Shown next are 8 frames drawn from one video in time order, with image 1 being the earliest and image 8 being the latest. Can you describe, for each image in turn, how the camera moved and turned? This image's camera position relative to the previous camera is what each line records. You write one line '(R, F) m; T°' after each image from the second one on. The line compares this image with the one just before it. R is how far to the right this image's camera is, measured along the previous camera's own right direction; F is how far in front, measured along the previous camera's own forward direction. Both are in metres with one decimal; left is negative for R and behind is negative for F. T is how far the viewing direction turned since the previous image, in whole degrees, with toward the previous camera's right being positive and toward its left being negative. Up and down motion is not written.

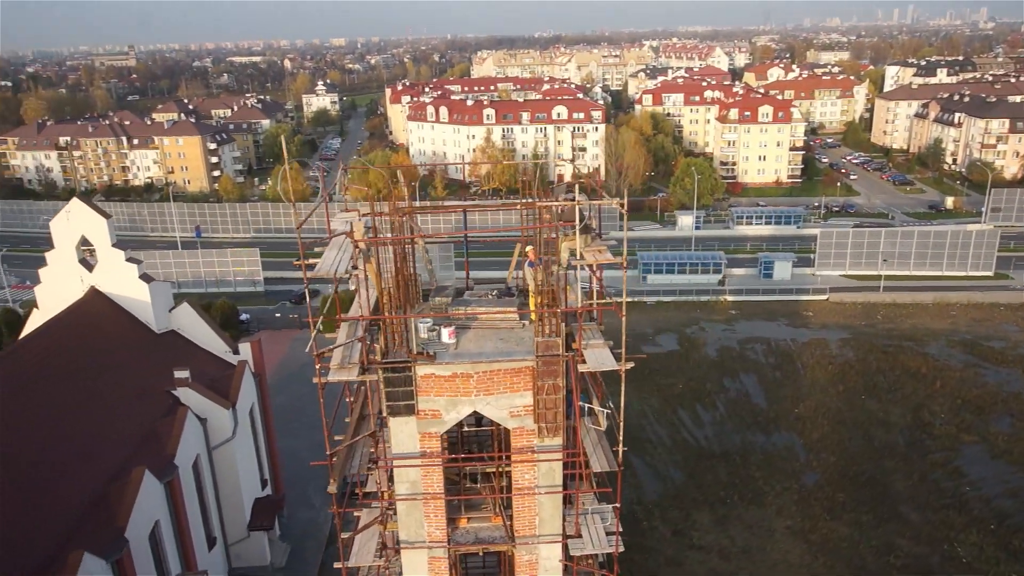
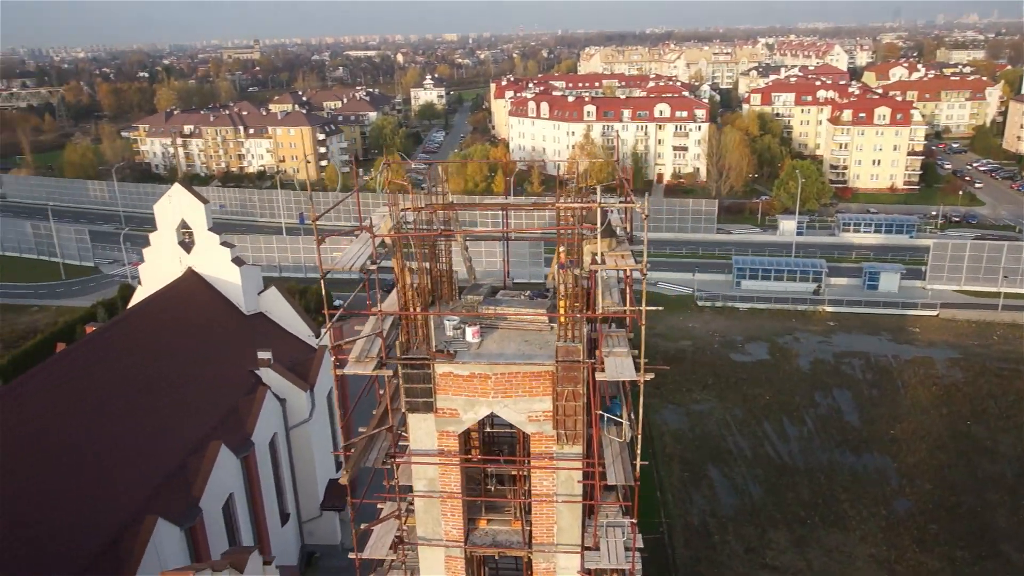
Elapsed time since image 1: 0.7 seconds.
(+0.4, +0.1) m; -7°
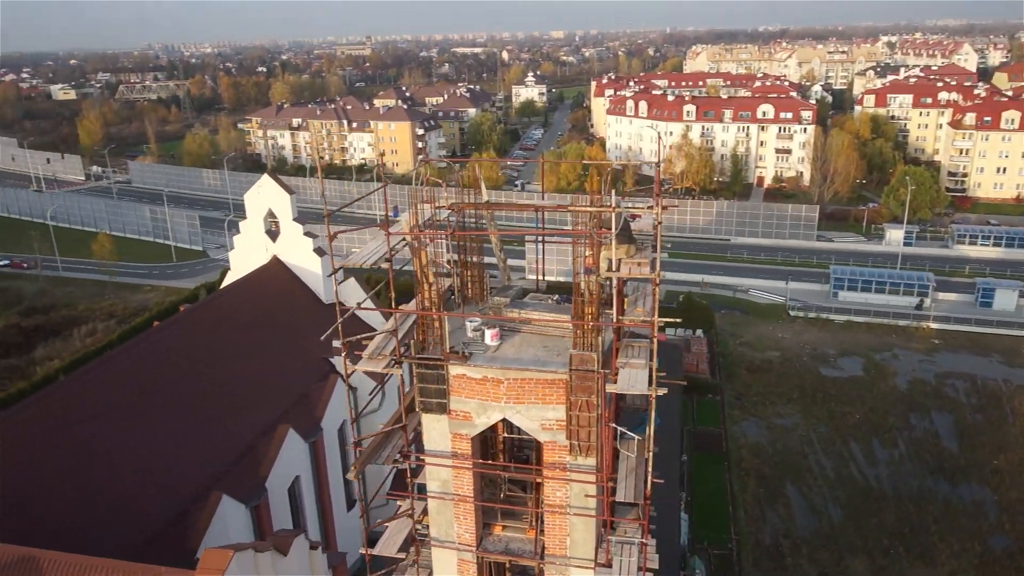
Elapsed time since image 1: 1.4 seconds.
(+0.4, +0.1) m; -7°
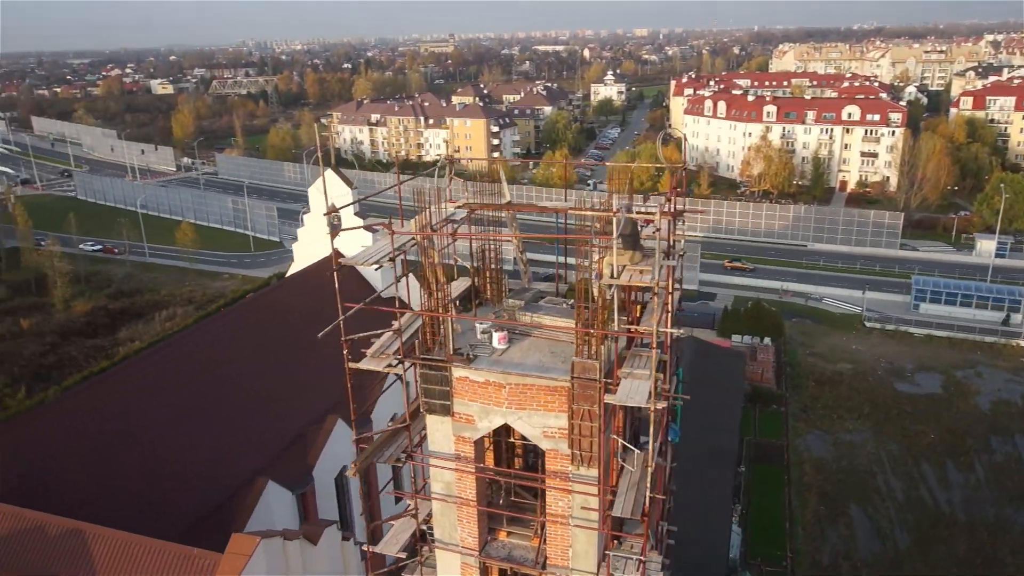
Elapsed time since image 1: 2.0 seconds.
(+0.4, +0.1) m; -6°
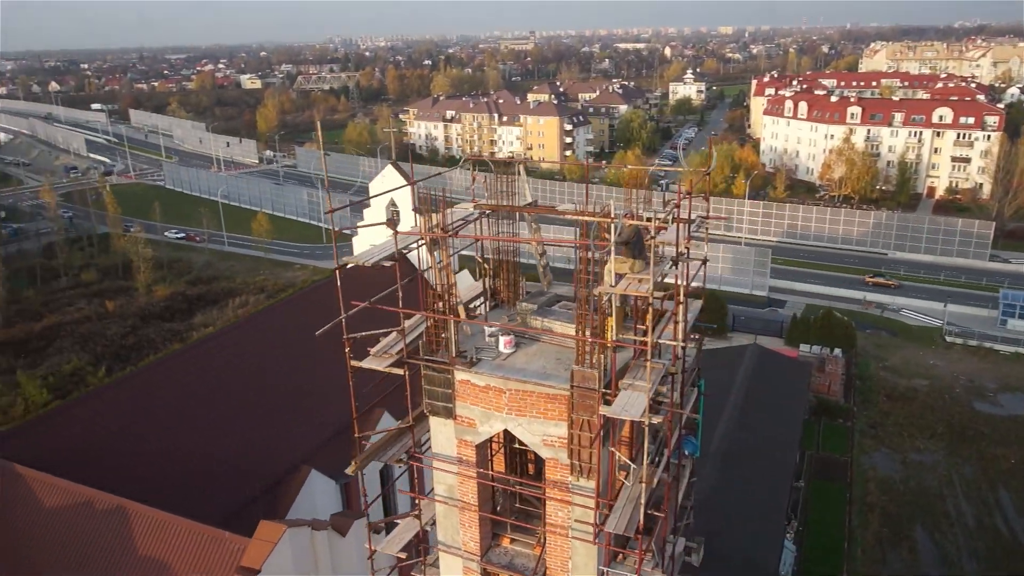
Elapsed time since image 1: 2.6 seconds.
(+0.3, +0.1) m; -5°
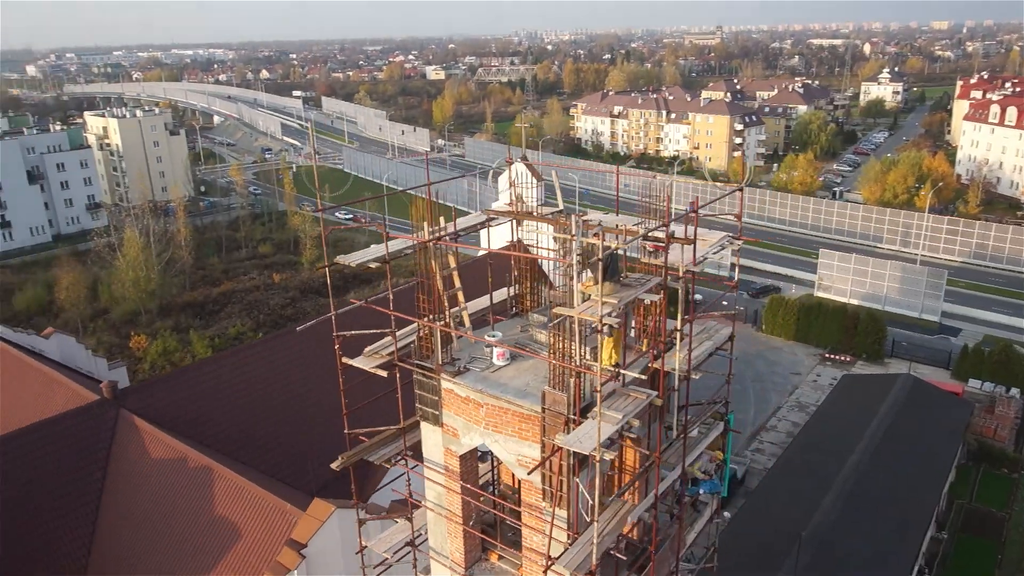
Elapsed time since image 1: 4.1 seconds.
(+0.9, +0.2) m; -12°
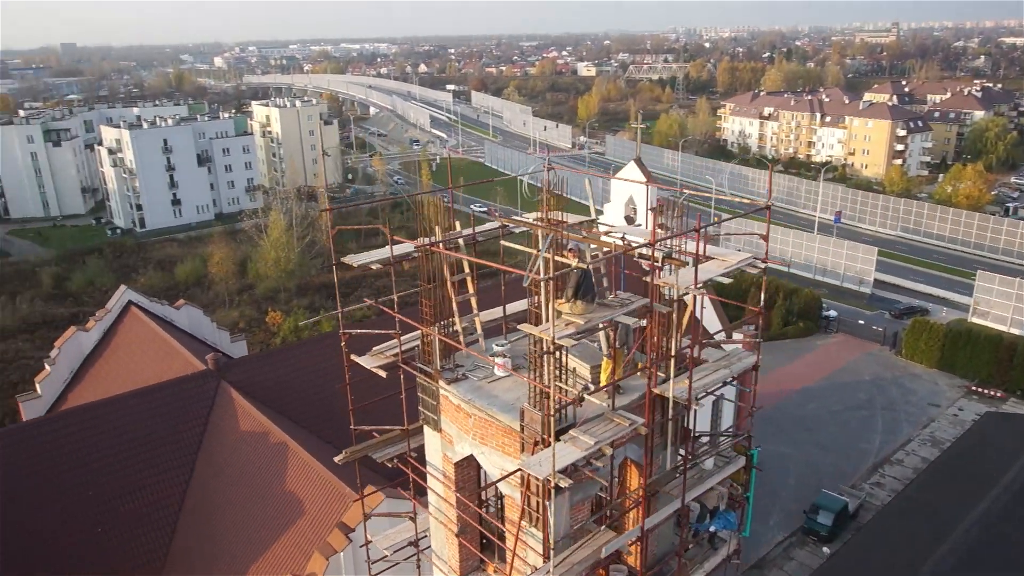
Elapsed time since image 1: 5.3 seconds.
(+0.7, +0.1) m; -11°
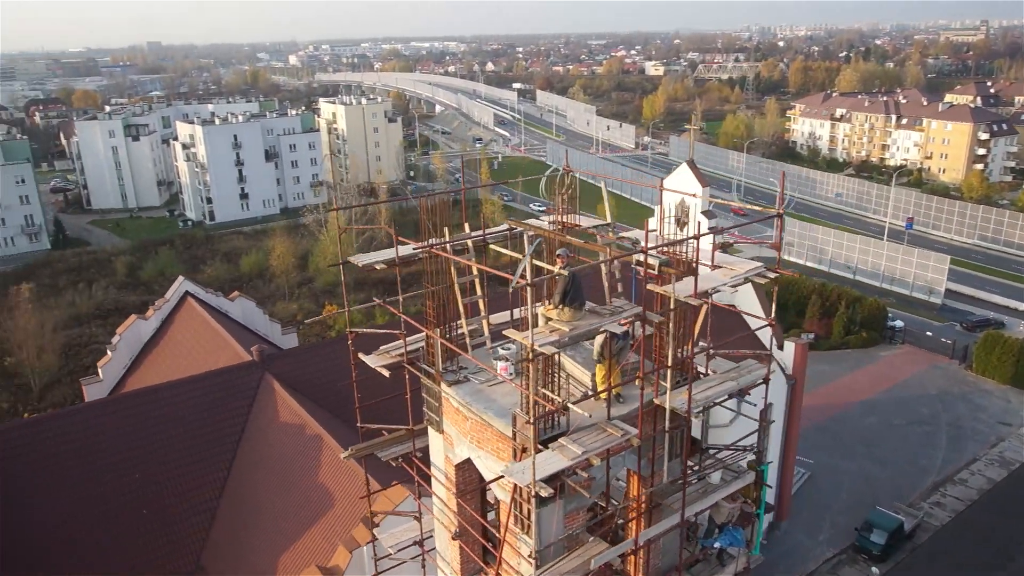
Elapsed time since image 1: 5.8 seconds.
(+0.3, +0.1) m; -5°
